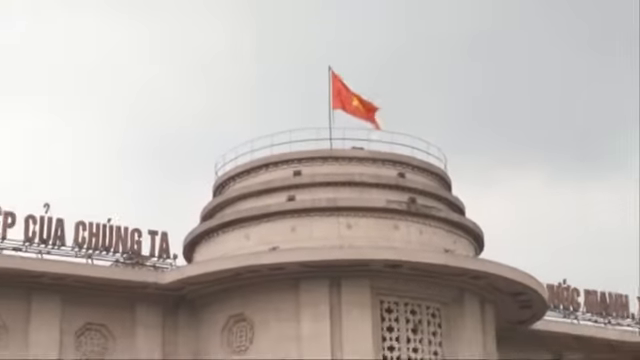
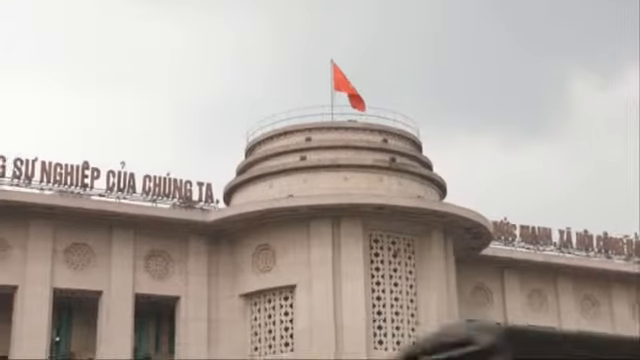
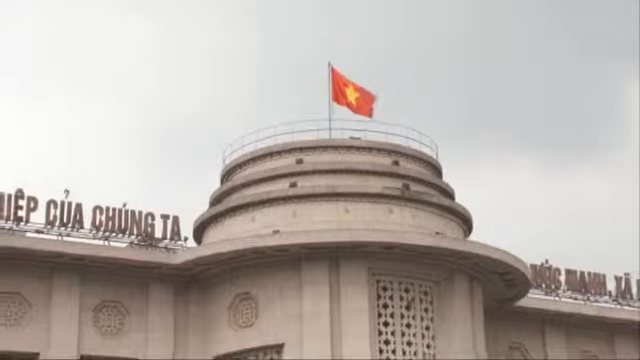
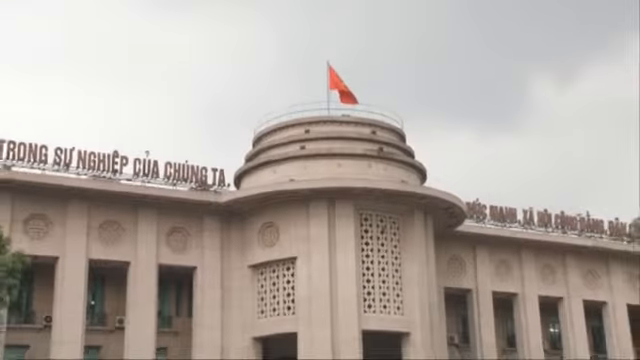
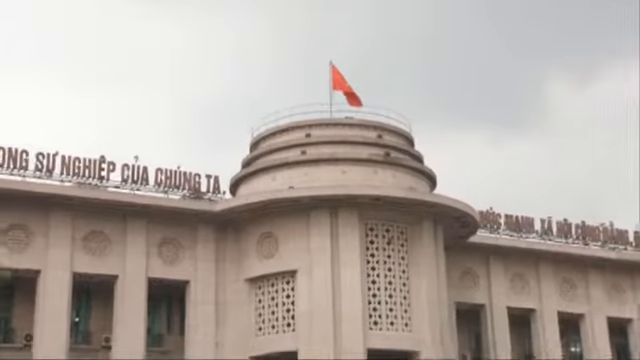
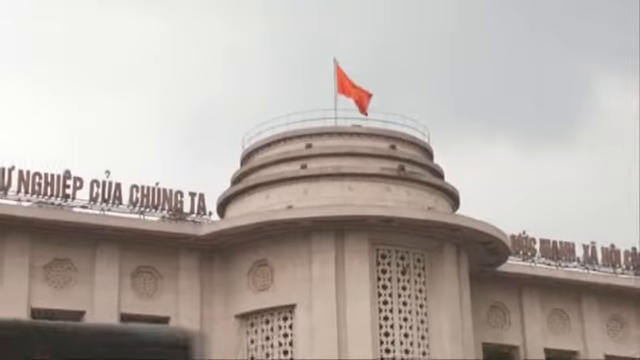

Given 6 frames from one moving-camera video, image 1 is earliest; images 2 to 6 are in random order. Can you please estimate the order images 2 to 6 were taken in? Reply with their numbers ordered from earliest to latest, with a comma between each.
3, 6, 2, 5, 4
